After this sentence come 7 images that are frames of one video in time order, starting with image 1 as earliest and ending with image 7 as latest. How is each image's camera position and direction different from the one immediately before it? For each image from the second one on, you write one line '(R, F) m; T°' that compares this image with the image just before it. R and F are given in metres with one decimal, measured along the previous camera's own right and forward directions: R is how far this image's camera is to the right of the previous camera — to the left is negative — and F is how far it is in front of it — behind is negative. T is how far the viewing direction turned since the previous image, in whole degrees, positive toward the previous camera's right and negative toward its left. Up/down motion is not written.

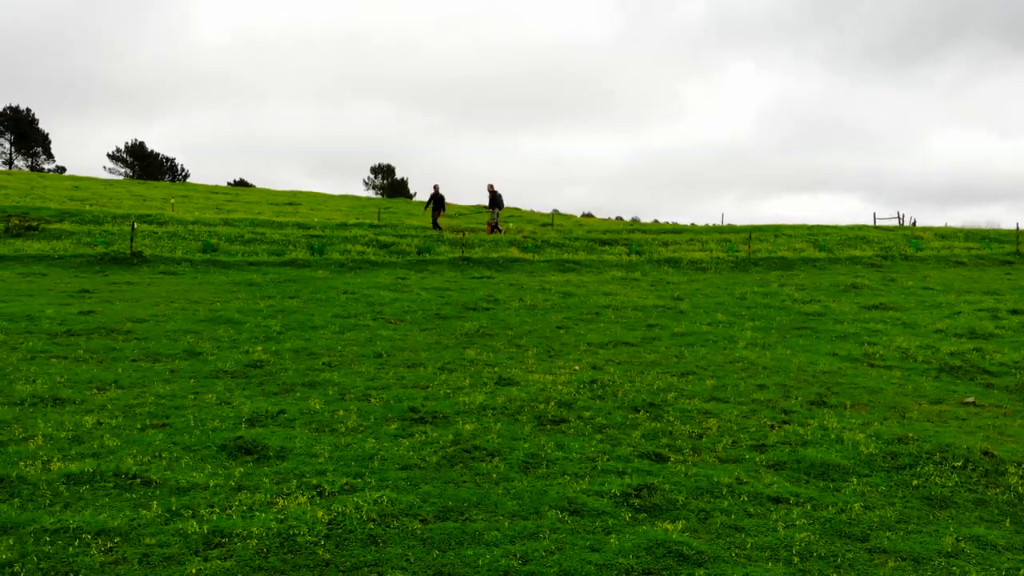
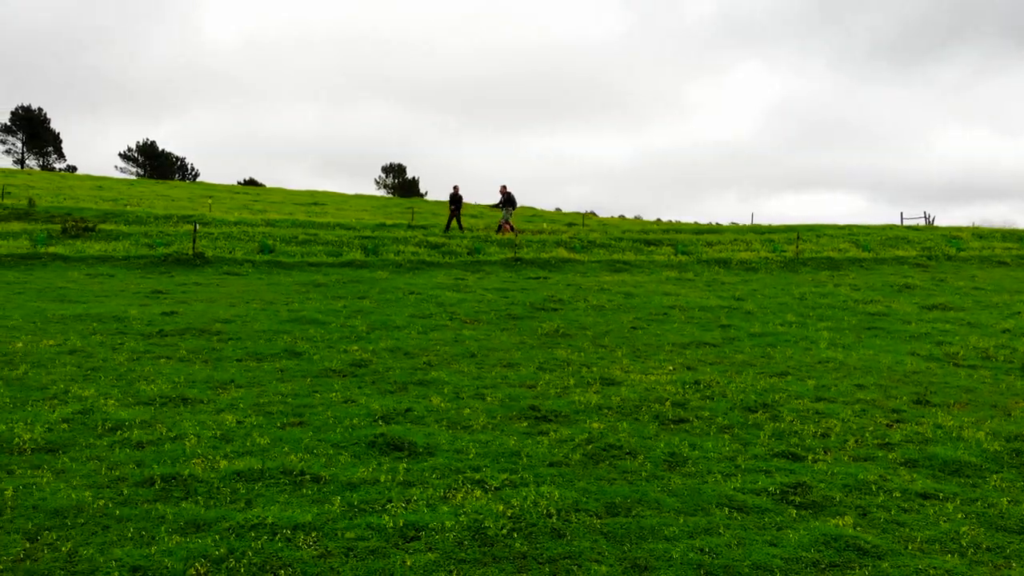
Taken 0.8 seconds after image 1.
(-1.4, -0.3) m; 0°
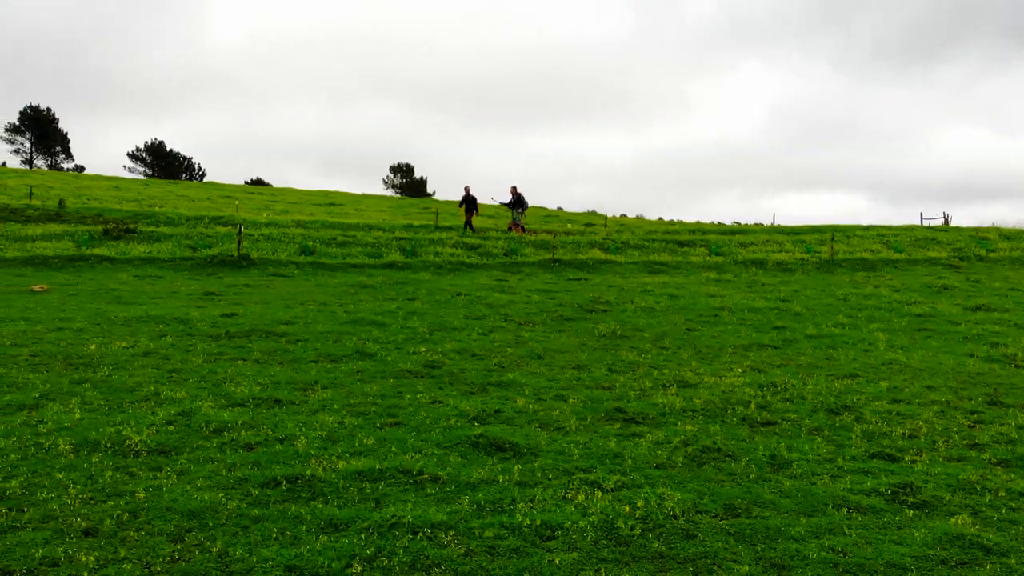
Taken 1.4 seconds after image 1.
(-1.0, -0.2) m; 0°
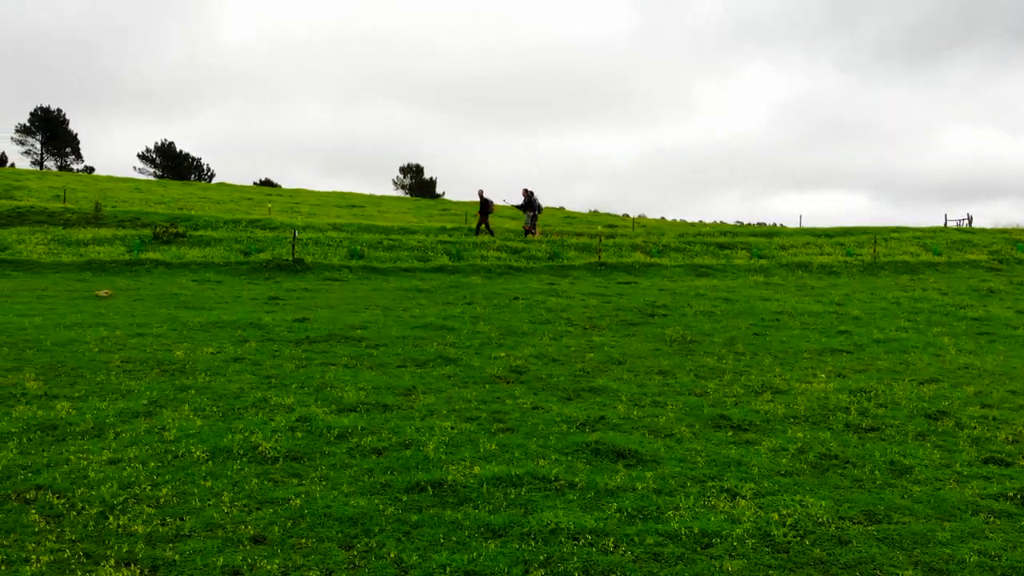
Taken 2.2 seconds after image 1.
(-1.2, -0.2) m; 0°
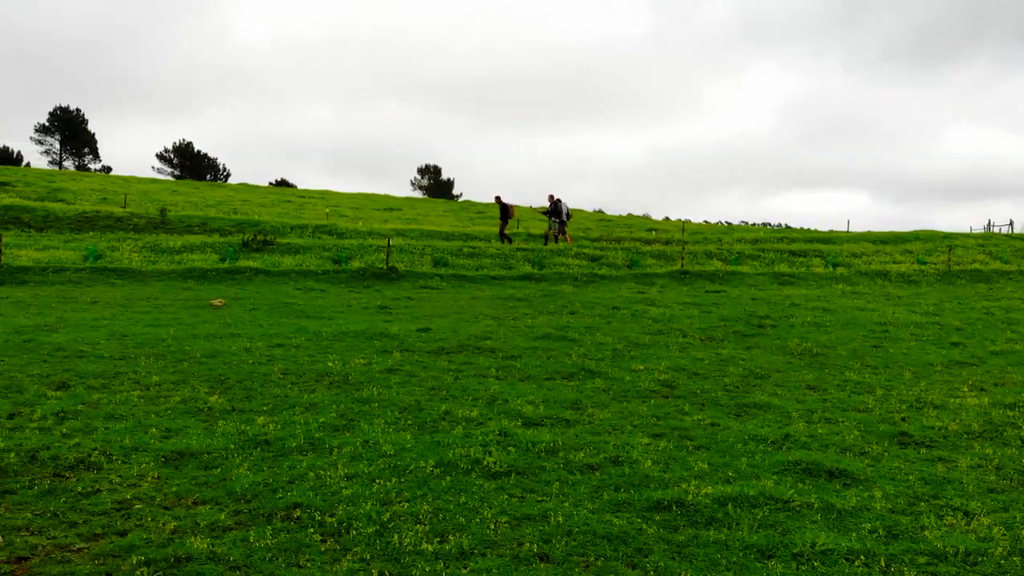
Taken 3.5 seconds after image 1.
(-2.2, -0.3) m; +1°
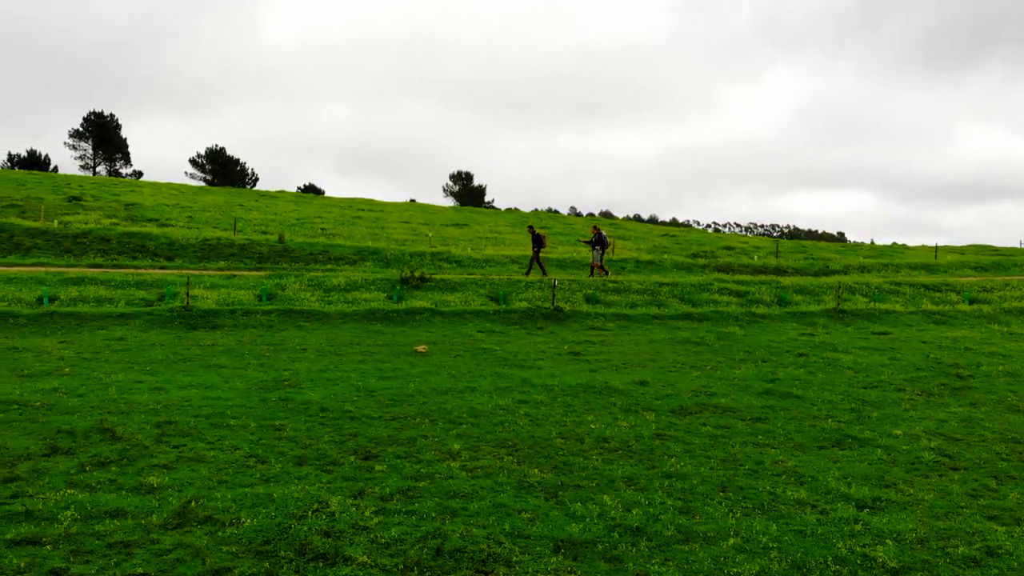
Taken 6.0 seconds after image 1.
(-4.1, -0.3) m; +1°
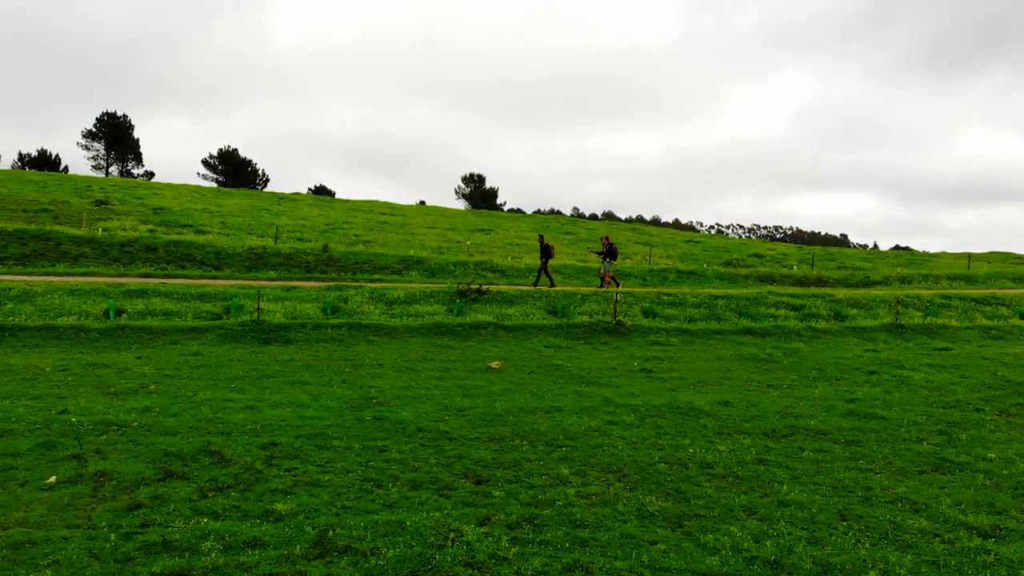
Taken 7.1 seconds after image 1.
(-1.6, -0.1) m; 0°
